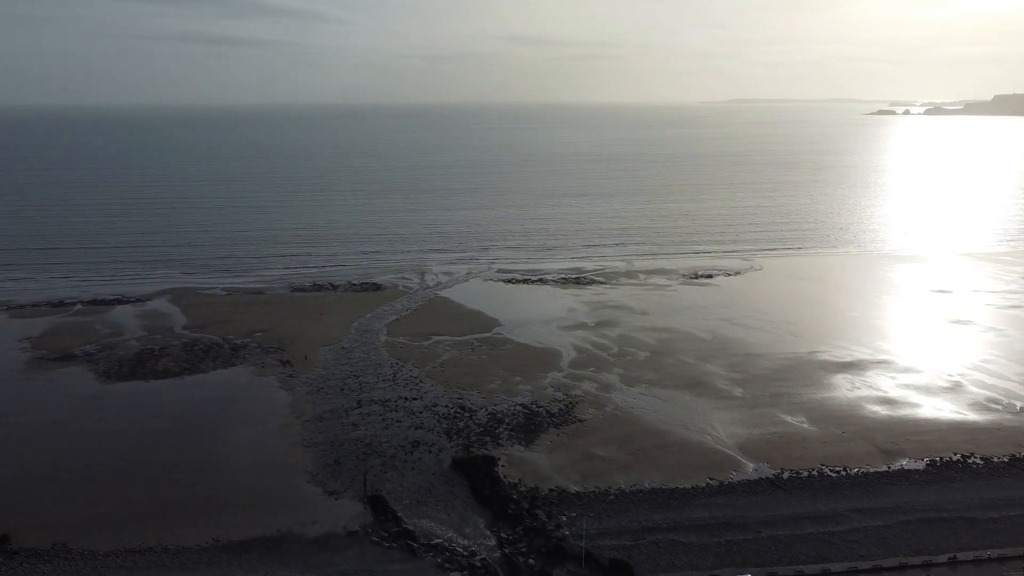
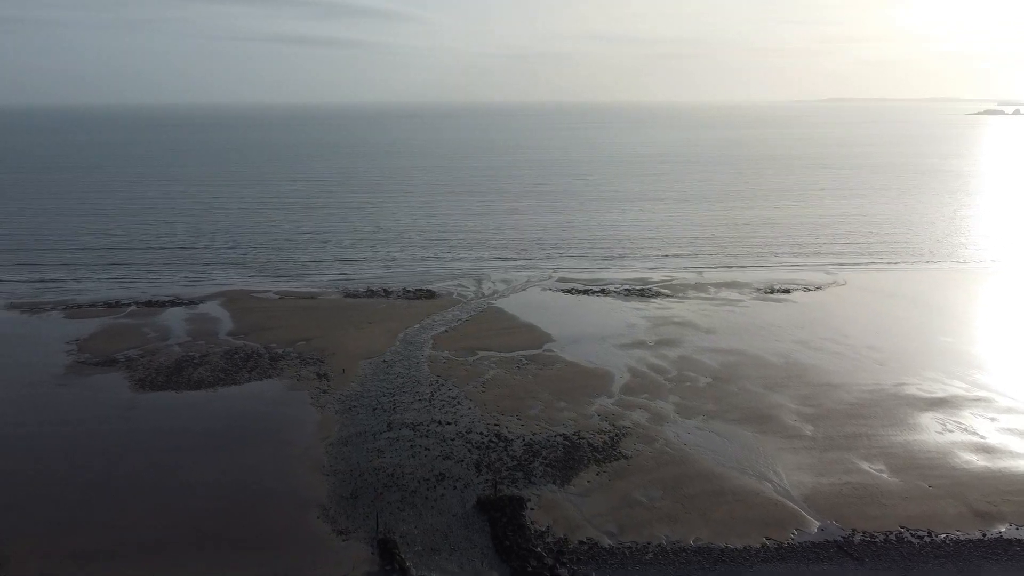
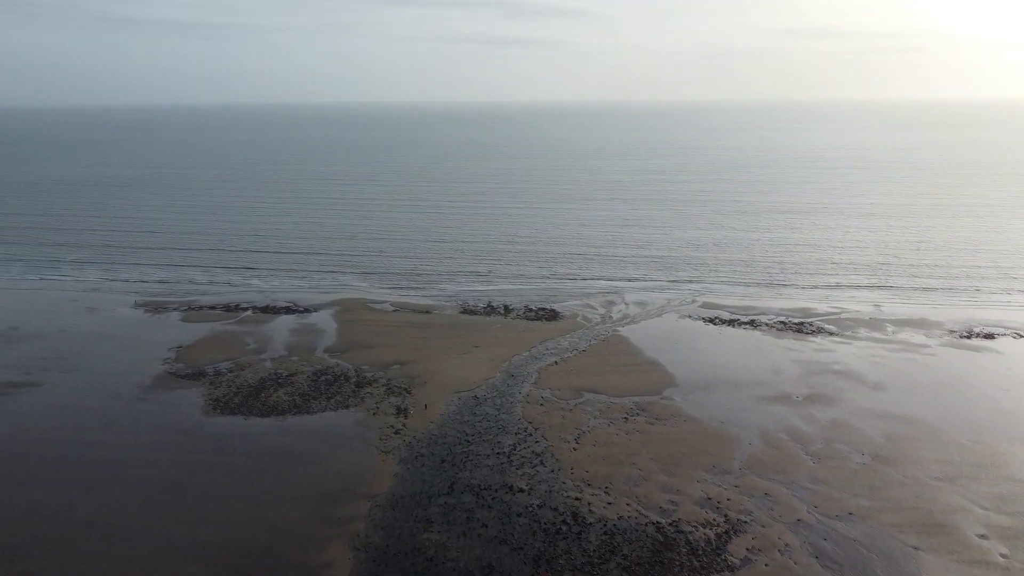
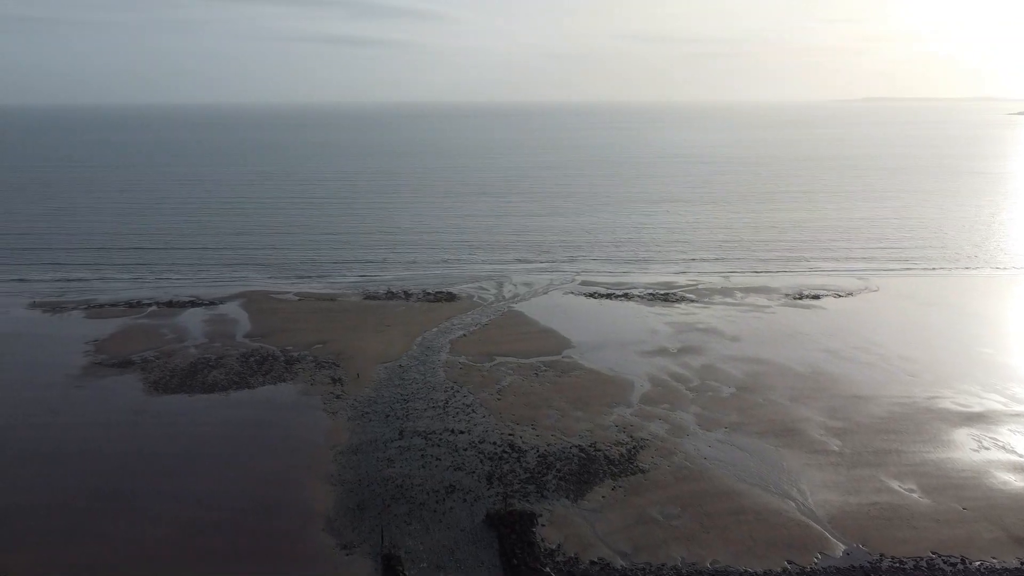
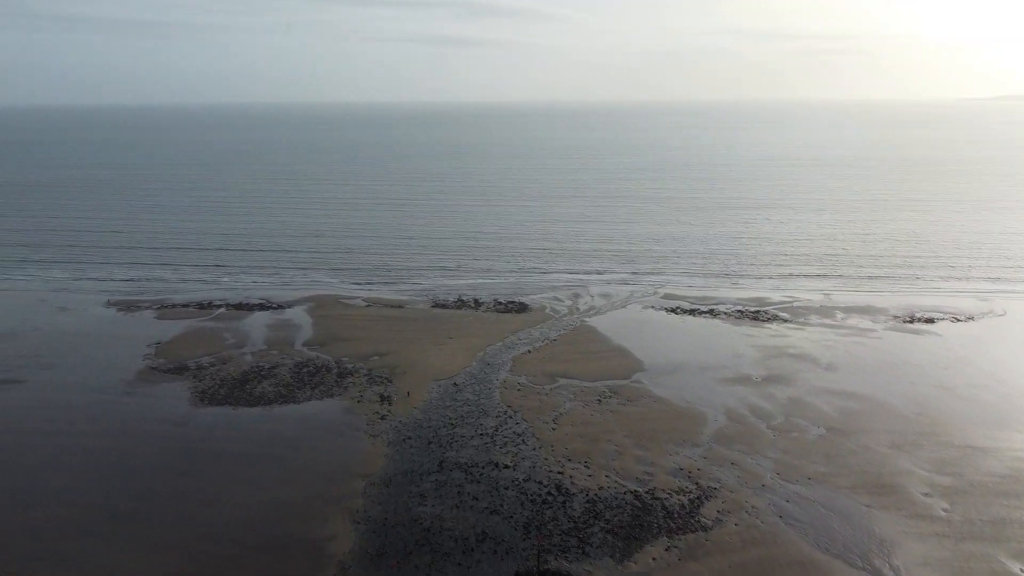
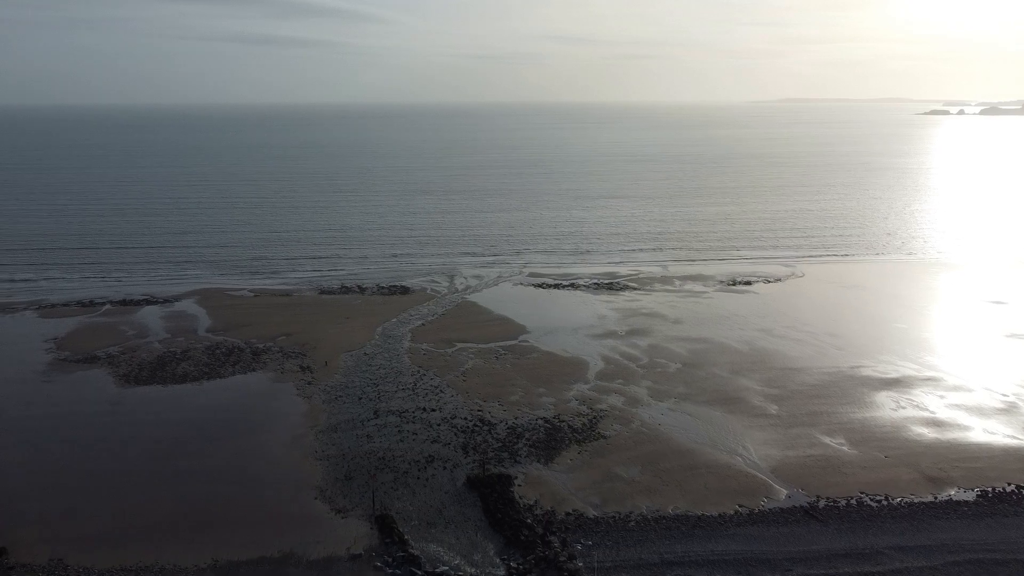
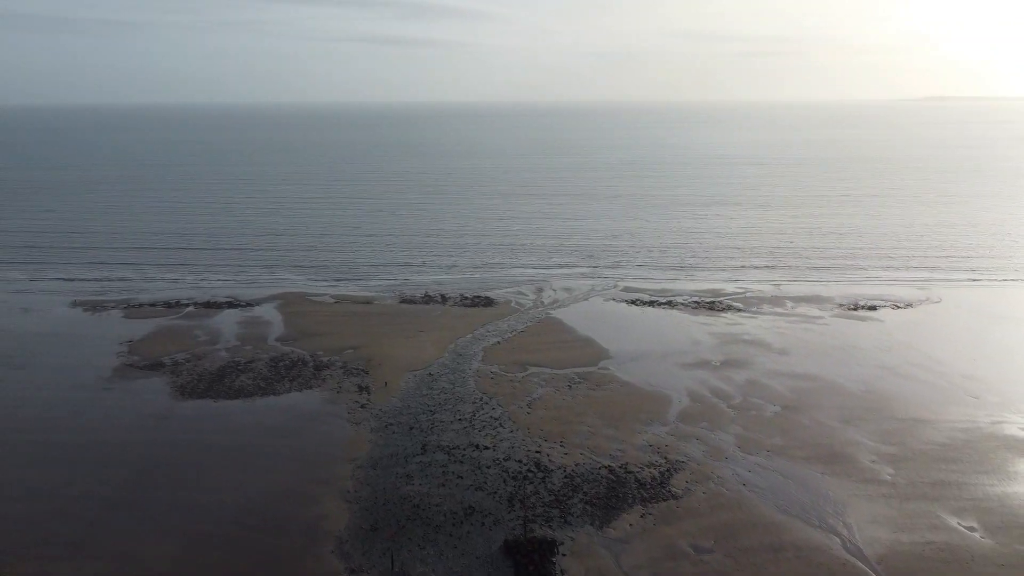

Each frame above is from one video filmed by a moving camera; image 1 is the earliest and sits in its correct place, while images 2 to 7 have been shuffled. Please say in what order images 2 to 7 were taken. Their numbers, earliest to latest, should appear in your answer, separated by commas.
6, 2, 4, 7, 5, 3
